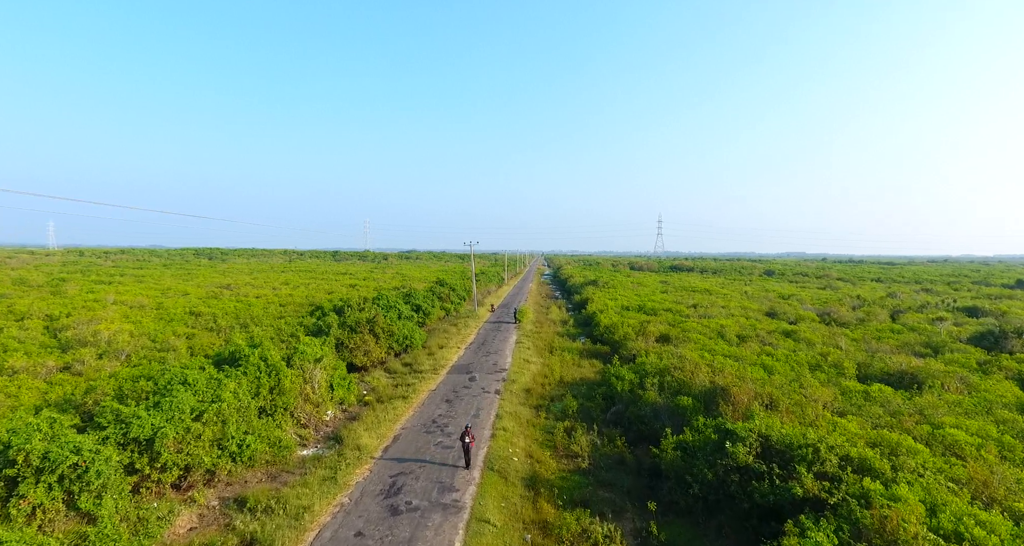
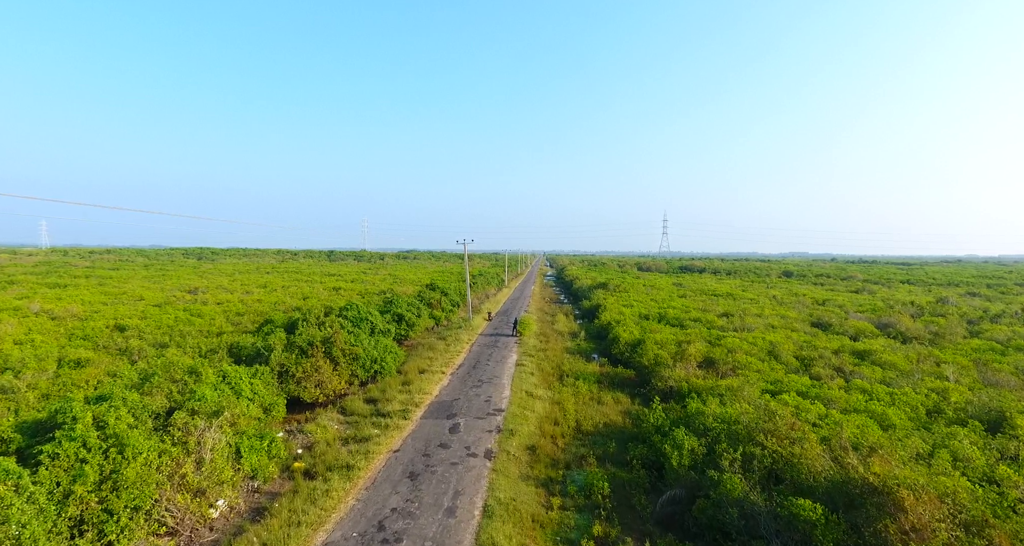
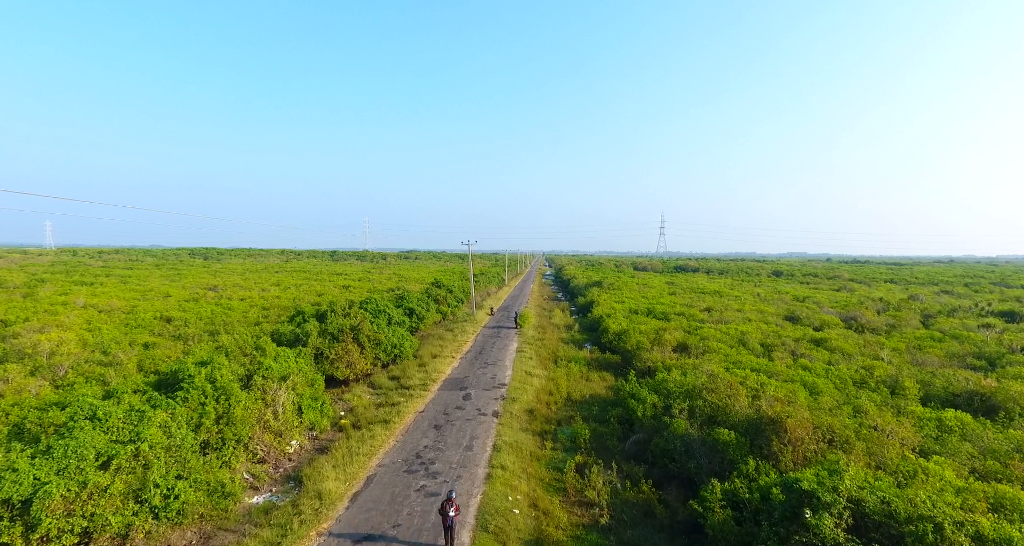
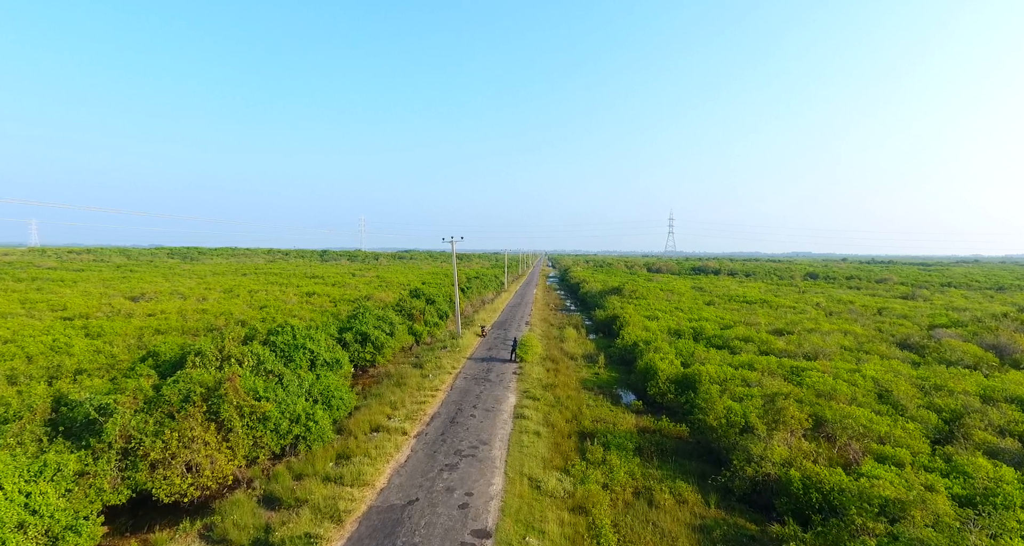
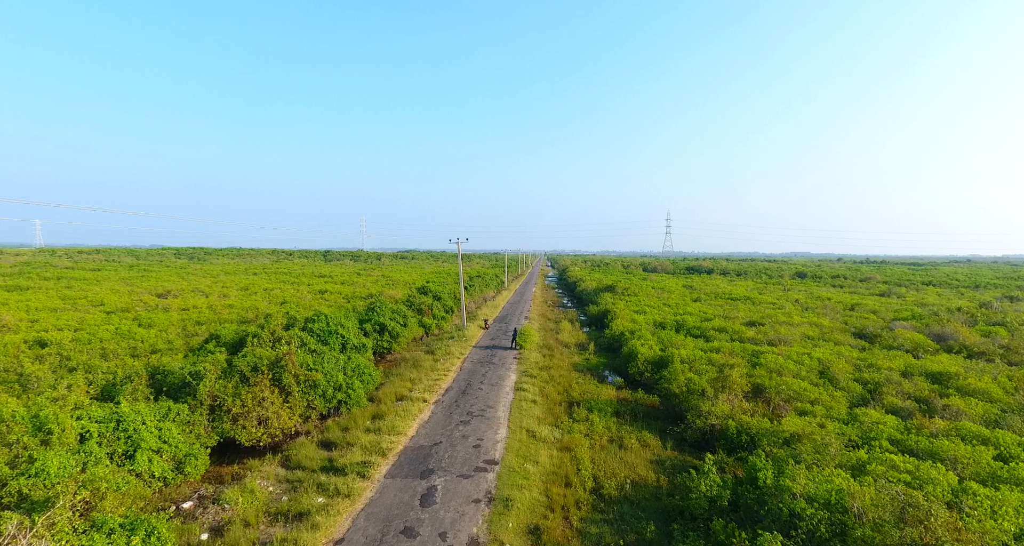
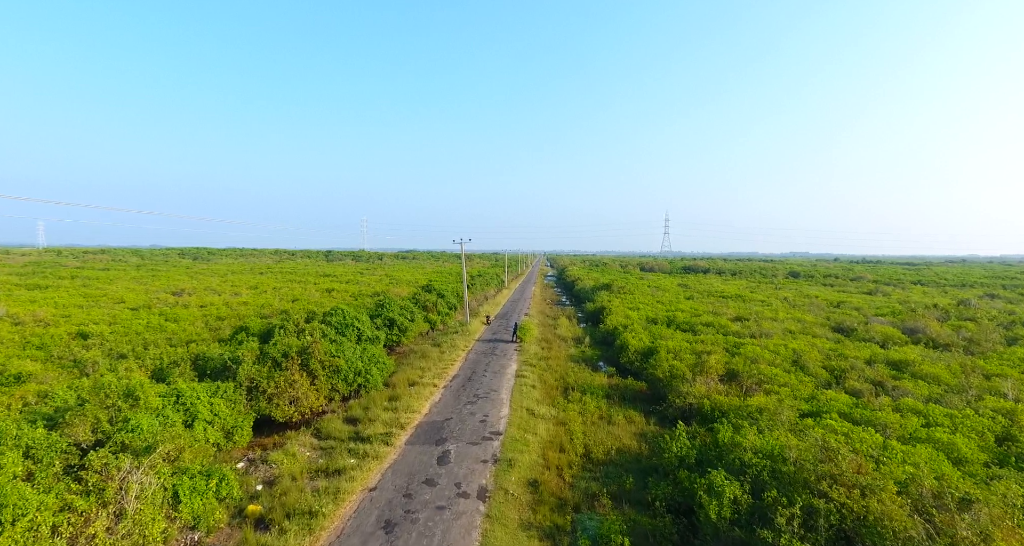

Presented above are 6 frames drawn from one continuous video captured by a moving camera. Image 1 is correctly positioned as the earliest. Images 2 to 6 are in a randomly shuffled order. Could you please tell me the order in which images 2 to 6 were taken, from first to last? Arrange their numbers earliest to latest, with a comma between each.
3, 2, 6, 5, 4
